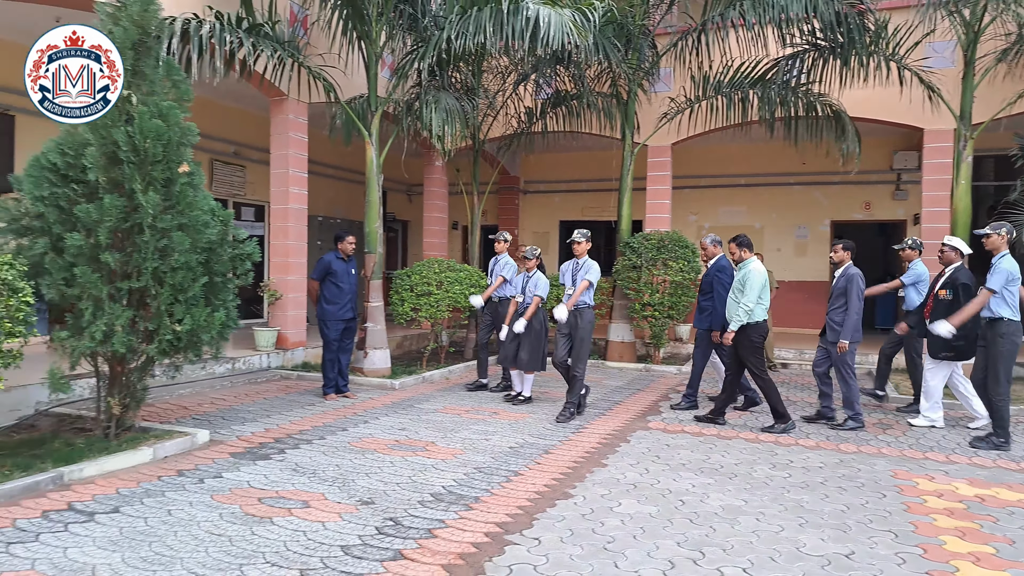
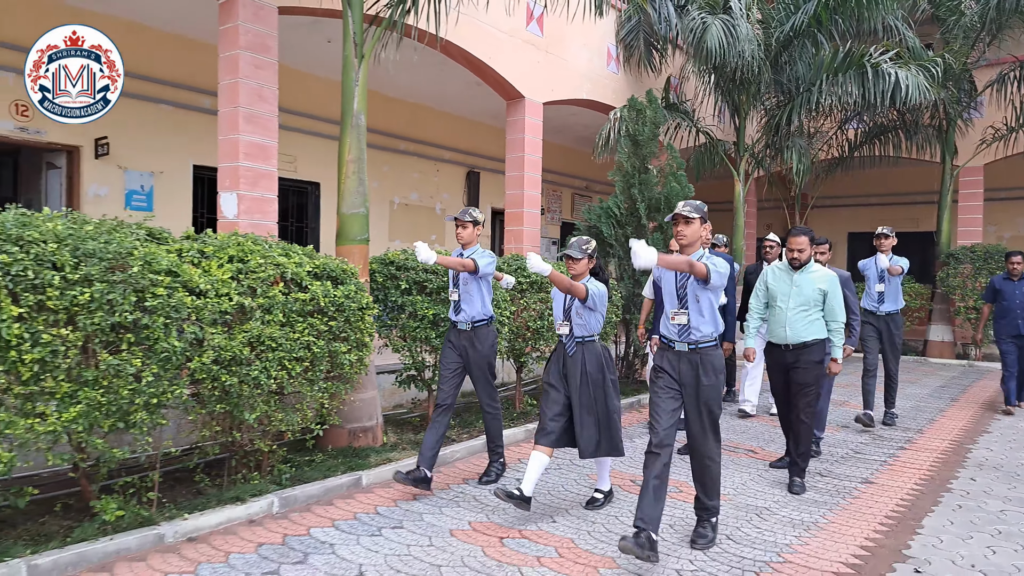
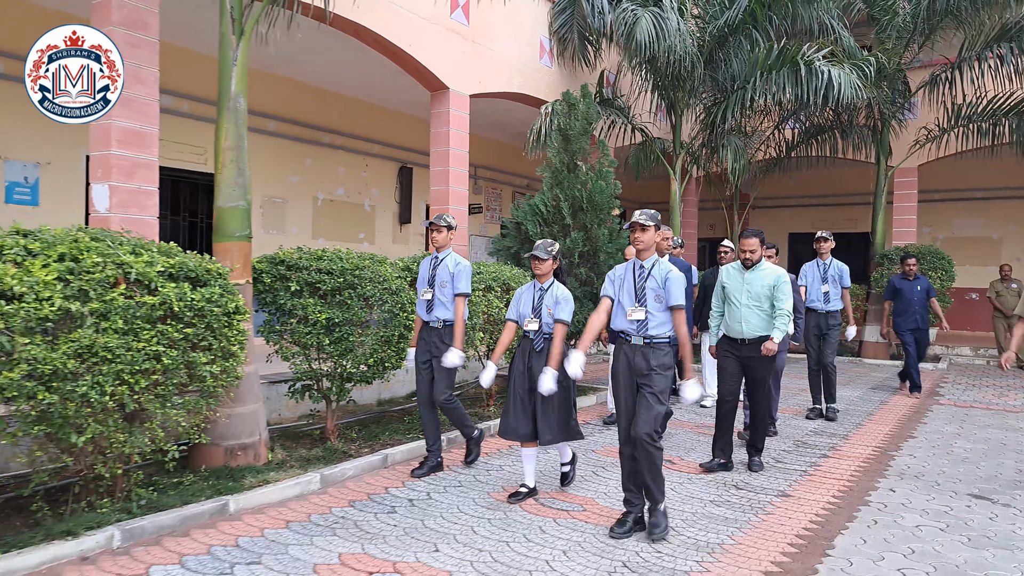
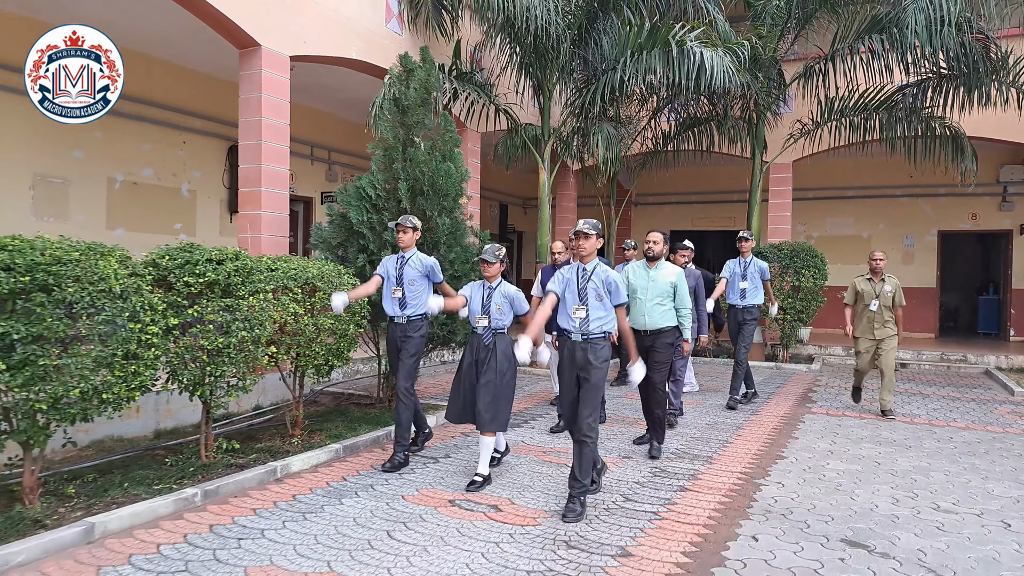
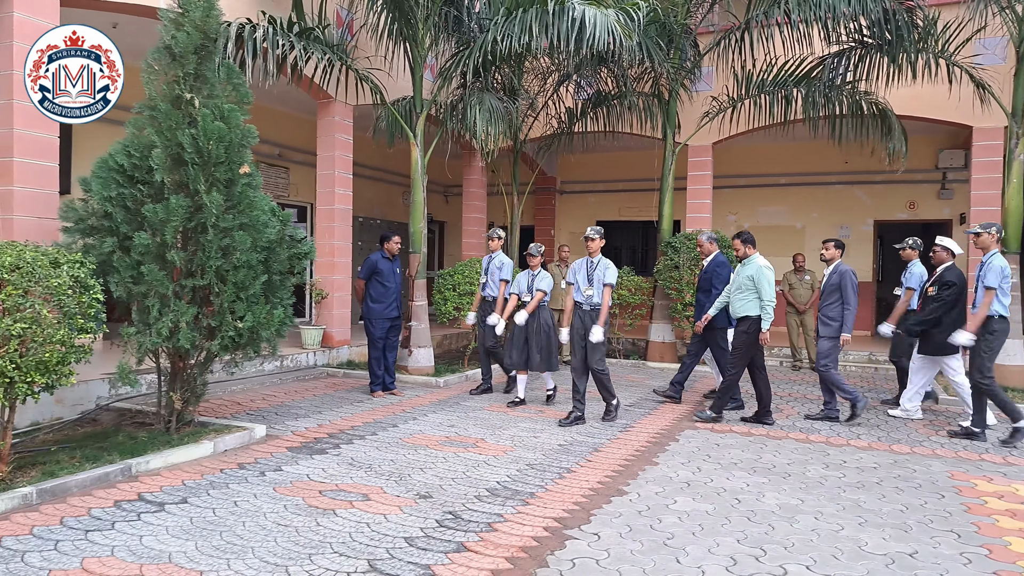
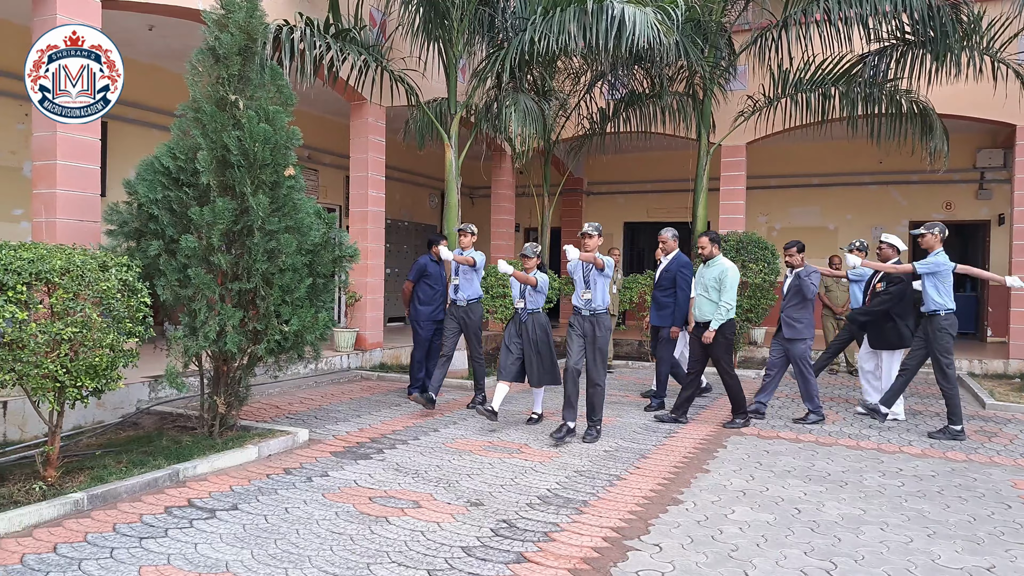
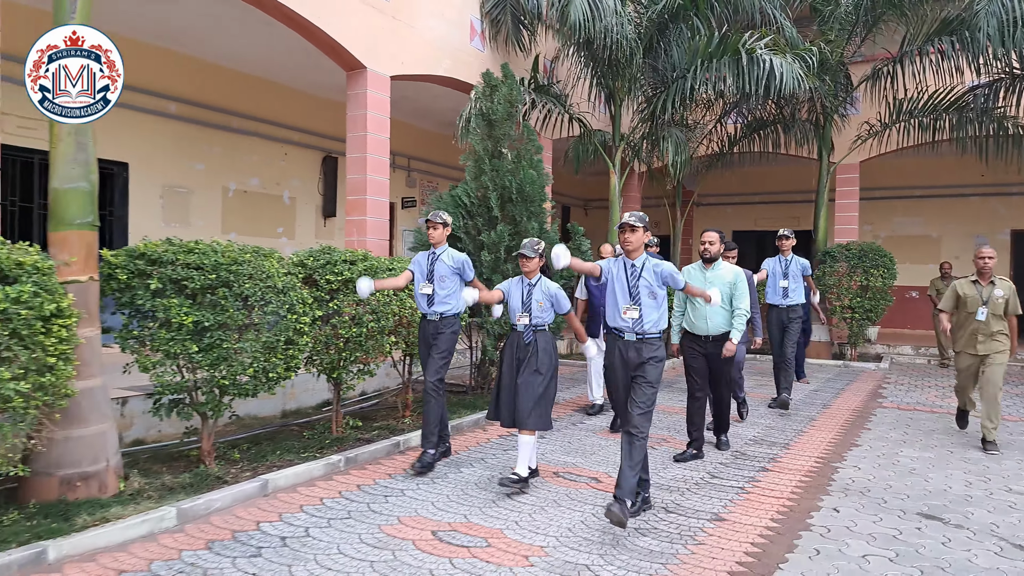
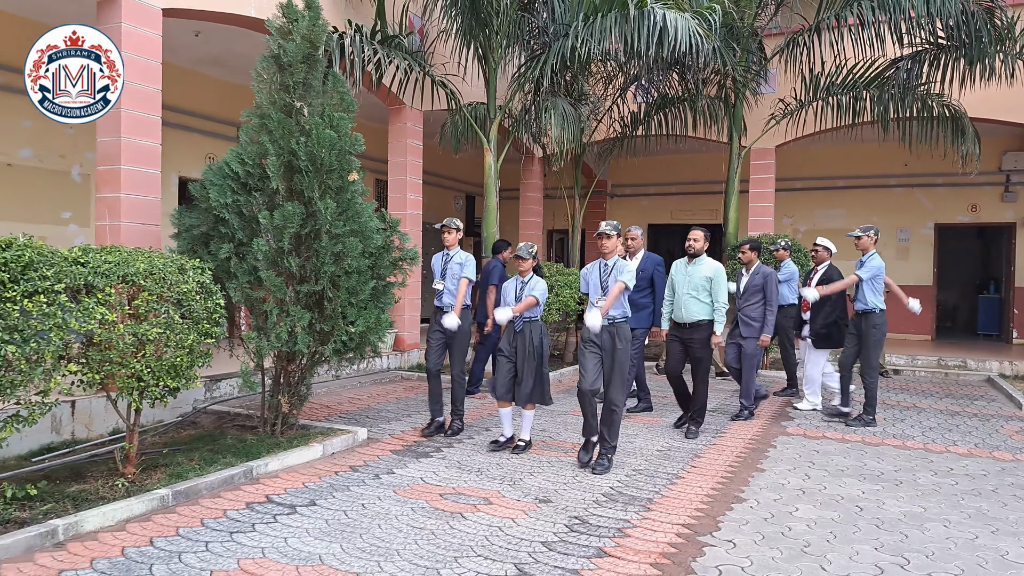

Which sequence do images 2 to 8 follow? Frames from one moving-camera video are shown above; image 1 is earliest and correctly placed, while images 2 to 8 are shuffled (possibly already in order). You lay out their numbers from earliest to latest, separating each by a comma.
5, 6, 8, 4, 7, 3, 2
